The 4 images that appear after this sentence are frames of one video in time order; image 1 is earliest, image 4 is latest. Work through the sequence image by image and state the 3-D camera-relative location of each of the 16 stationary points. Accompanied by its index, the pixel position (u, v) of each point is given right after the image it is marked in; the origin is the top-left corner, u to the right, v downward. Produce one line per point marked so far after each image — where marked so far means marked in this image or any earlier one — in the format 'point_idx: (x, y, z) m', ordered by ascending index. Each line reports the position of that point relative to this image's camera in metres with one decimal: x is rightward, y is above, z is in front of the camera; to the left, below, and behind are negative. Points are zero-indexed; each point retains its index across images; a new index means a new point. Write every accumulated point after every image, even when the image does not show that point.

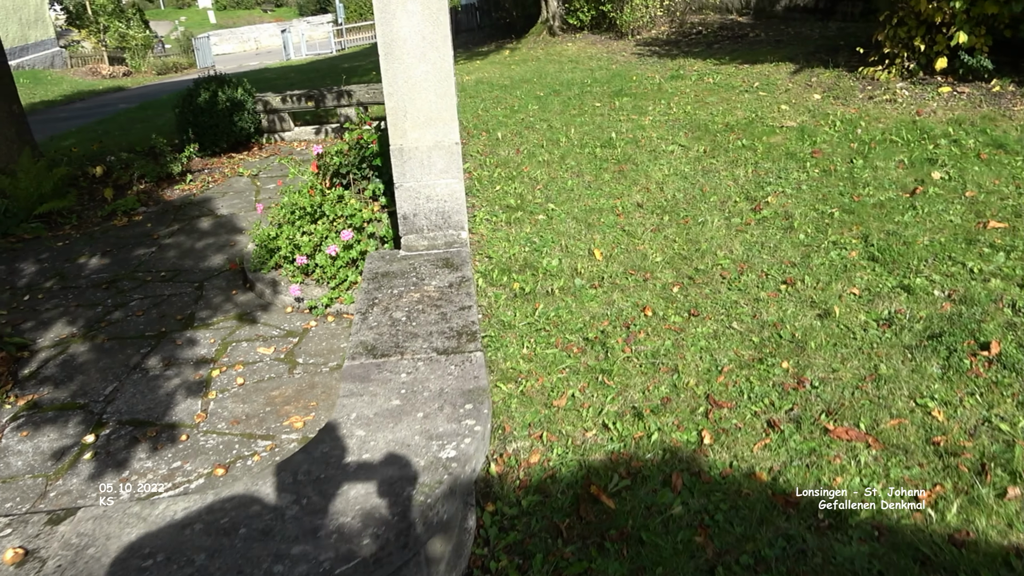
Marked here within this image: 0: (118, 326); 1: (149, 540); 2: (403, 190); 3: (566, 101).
0: (-2.3, -0.2, +4.5) m
1: (-1.0, -0.7, +2.1) m
2: (-0.5, +0.5, +3.8) m
3: (+0.6, +2.2, +9.2) m
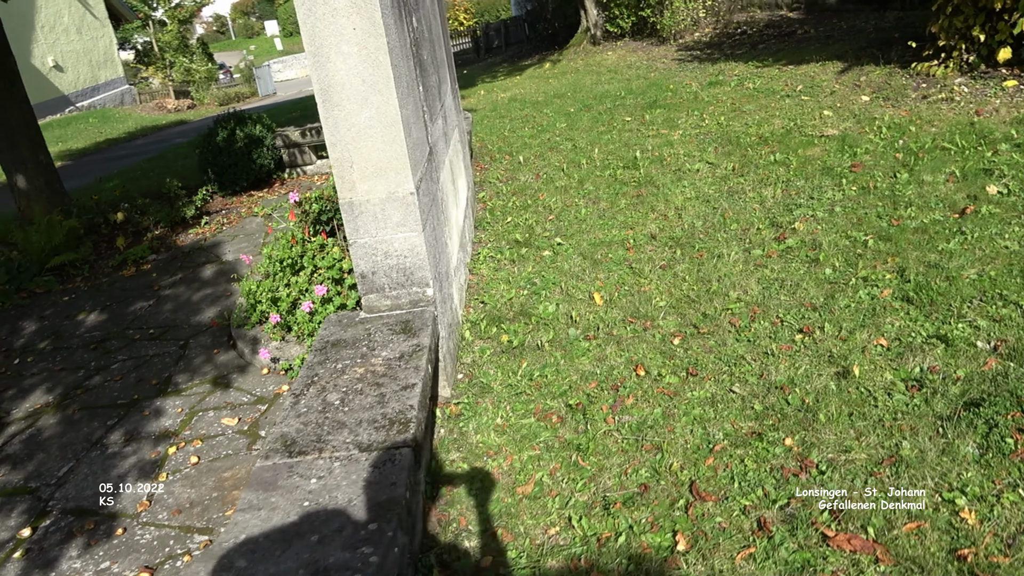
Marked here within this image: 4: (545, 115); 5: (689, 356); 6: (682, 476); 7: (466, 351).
0: (-2.4, -0.6, +4.3) m
1: (-1.3, -1.0, +1.8) m
2: (-0.7, +0.2, +3.4) m
3: (+0.9, +1.9, +8.7) m
4: (+0.4, +2.1, +9.4) m
5: (+0.8, -0.3, +3.6) m
6: (+0.6, -0.7, +2.8) m
7: (-0.2, -0.3, +4.1) m
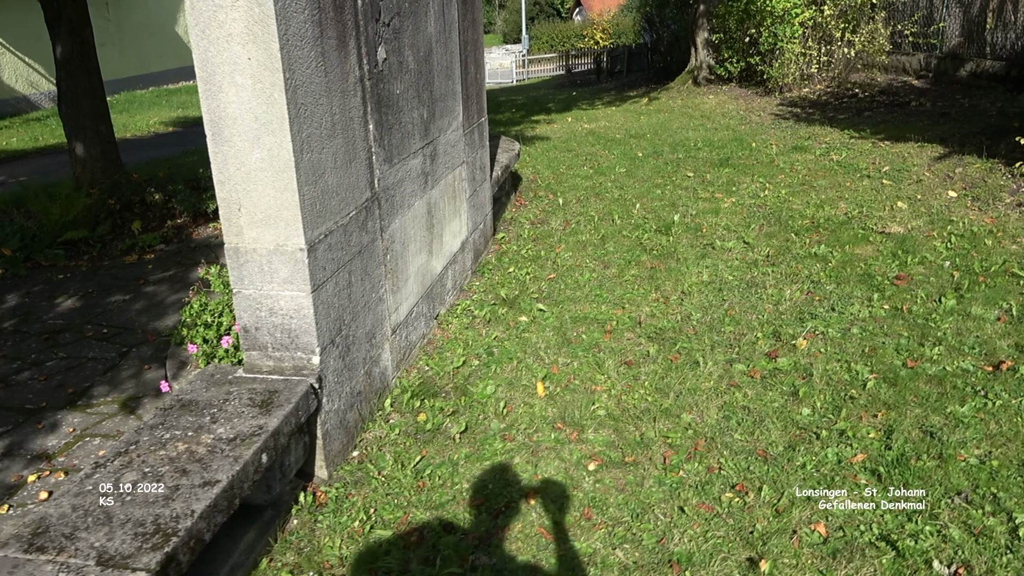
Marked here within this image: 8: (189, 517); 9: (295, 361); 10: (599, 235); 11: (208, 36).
0: (-2.7, -0.6, +4.2) m
1: (-2.1, -1.0, +1.5) m
2: (-1.1, 0.0, +3.1) m
3: (+1.5, +1.3, +8.0) m
4: (+1.1, +1.5, +8.8) m
5: (+0.3, -0.8, +3.0) m
6: (0.0, -1.1, +2.2) m
7: (-0.6, -0.6, +3.6) m
8: (-1.0, -0.7, +2.3) m
9: (-0.9, -0.3, +3.1) m
10: (+0.7, +0.4, +6.1) m
11: (-1.1, +0.9, +2.7) m
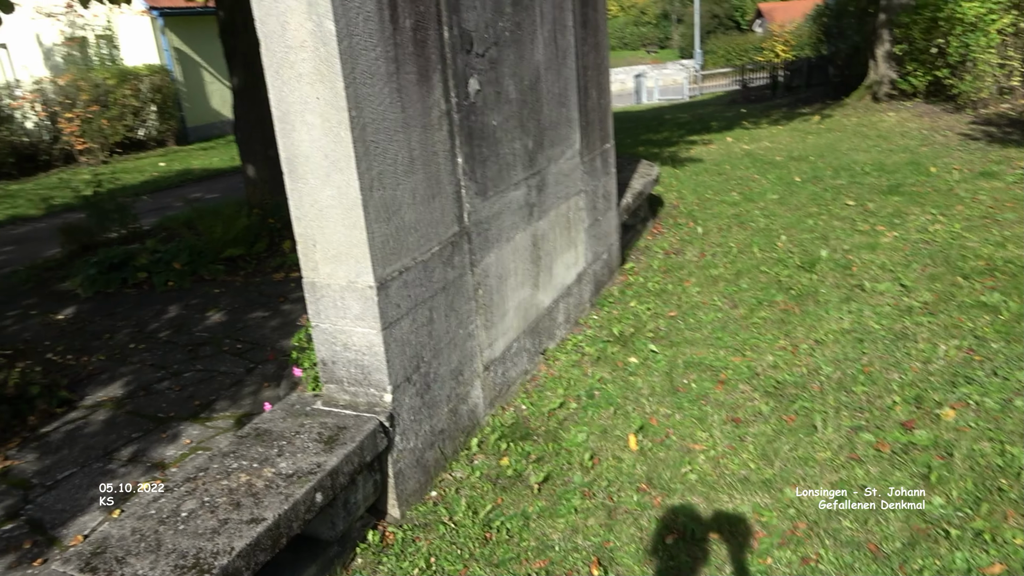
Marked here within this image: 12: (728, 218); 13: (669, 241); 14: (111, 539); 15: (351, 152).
0: (-2.1, -0.7, +4.5) m
1: (-2.1, -1.1, +1.7) m
2: (-0.8, -0.2, +3.1) m
3: (+2.9, +0.9, +7.4) m
4: (+2.7, +1.2, +8.2) m
5: (+0.5, -1.0, +2.7) m
6: (0.0, -1.2, +2.0) m
7: (-0.2, -0.8, +3.5) m
8: (-0.8, -0.8, +2.3) m
9: (-0.6, -0.4, +3.1) m
10: (+1.6, +0.1, +5.6) m
11: (-0.8, +0.7, +2.7) m
12: (+2.0, +0.6, +6.9) m
13: (+1.3, +0.4, +6.5) m
14: (-1.2, -0.8, +2.4) m
15: (-0.6, +0.5, +2.7) m
